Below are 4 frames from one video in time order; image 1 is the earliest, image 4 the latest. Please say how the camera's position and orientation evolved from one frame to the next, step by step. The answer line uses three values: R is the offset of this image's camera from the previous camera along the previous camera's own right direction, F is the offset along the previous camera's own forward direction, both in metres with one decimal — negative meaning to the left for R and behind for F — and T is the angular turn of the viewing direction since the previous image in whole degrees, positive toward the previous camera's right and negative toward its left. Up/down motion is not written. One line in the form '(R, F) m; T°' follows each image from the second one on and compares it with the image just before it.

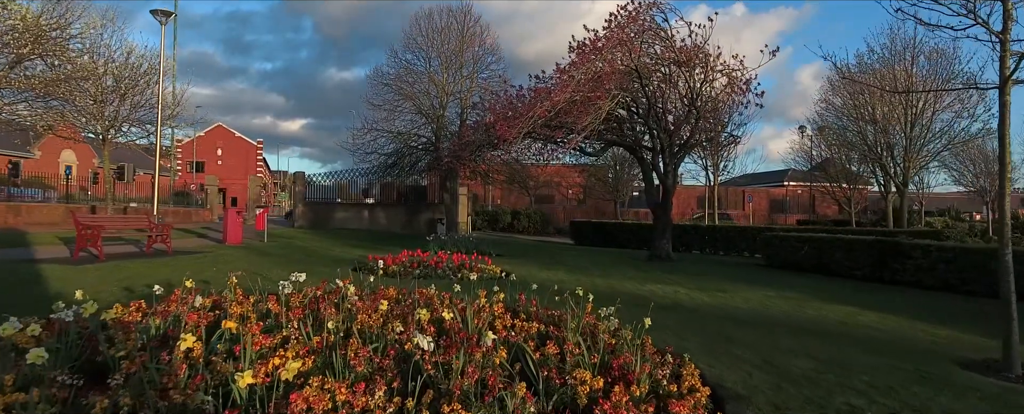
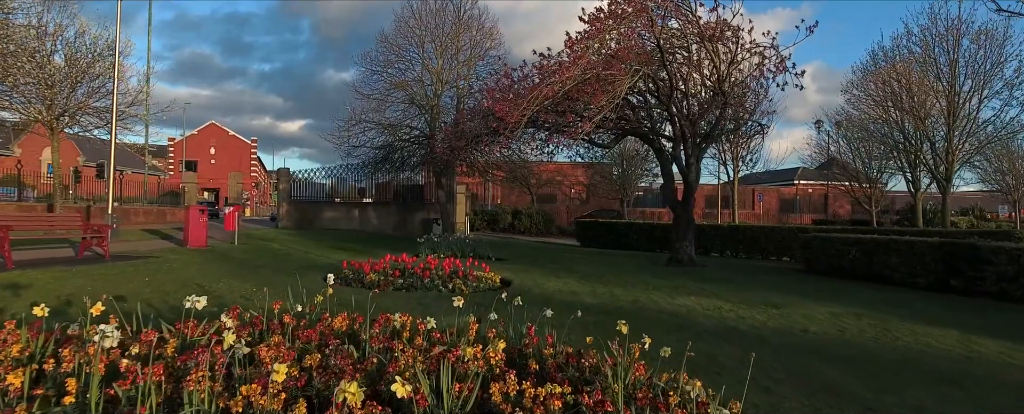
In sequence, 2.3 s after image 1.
(0.0, +2.1) m; 0°
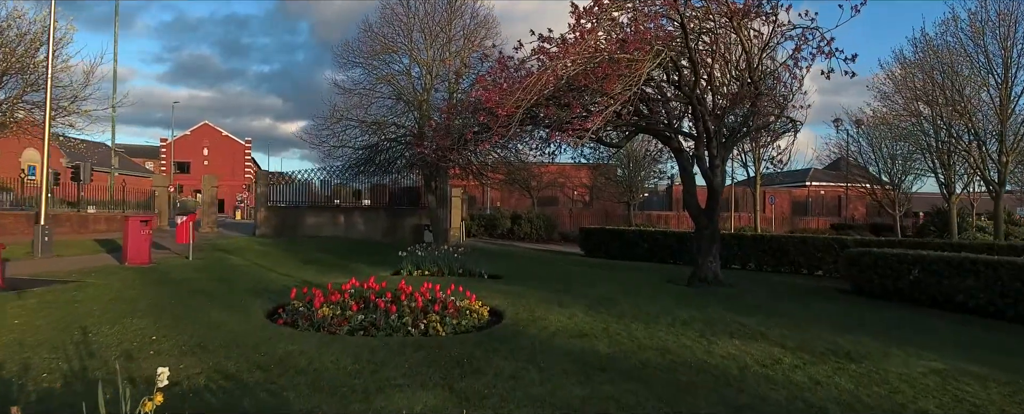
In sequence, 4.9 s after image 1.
(+0.1, +2.2) m; 0°
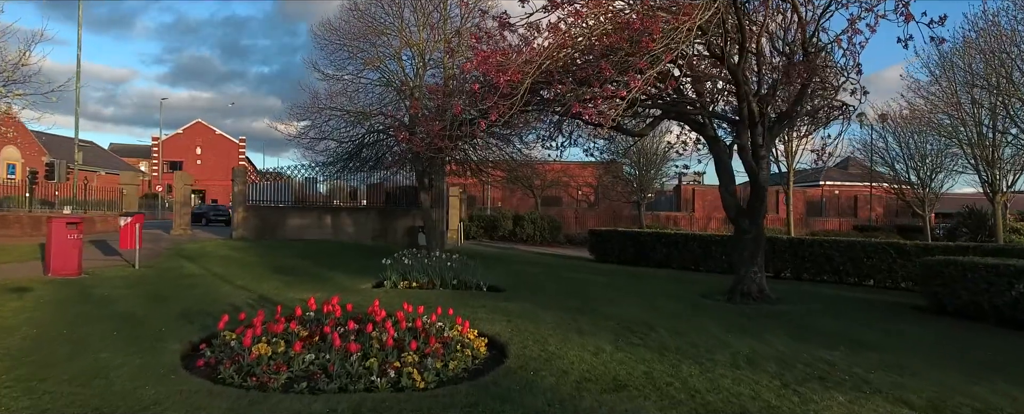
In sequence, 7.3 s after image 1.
(-0.1, +2.2) m; 0°
